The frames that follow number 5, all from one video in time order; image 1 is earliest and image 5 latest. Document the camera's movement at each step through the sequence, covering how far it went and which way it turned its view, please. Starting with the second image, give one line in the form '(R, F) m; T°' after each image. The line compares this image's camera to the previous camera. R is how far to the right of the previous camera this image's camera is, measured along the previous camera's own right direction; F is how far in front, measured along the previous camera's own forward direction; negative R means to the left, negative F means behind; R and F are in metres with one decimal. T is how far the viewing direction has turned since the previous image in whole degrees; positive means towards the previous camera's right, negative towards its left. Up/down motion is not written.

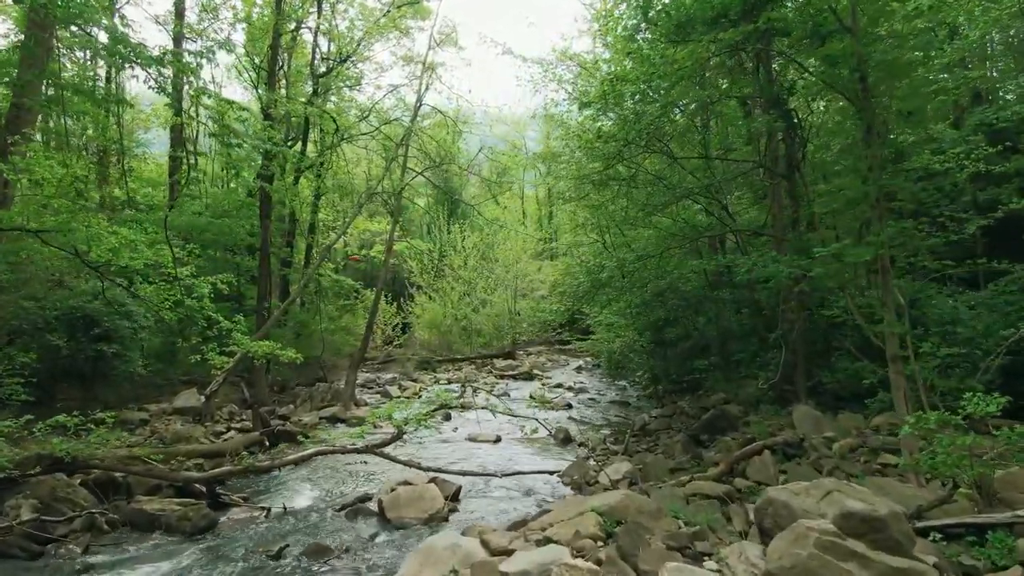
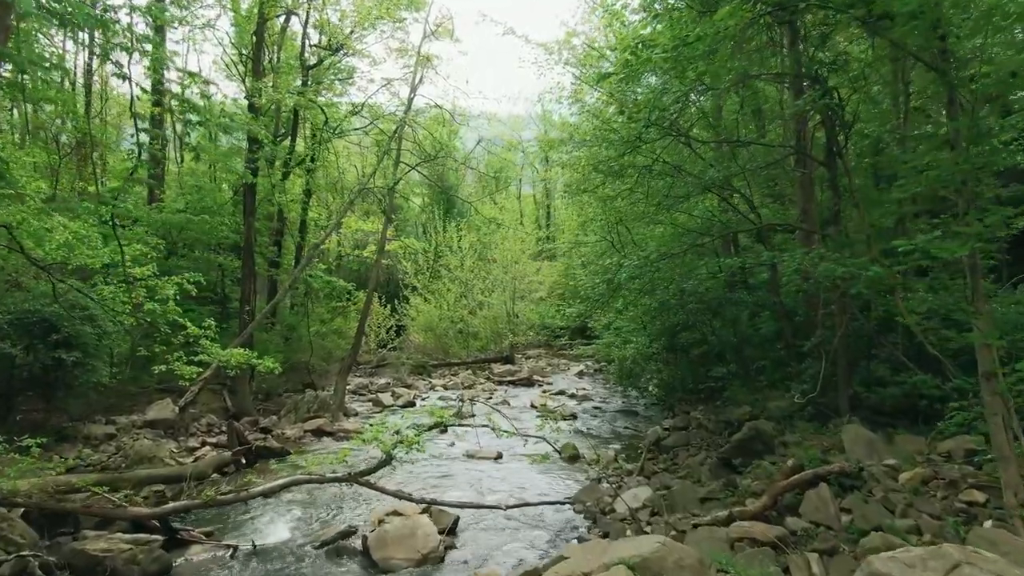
(-0.1, +1.1) m; 0°
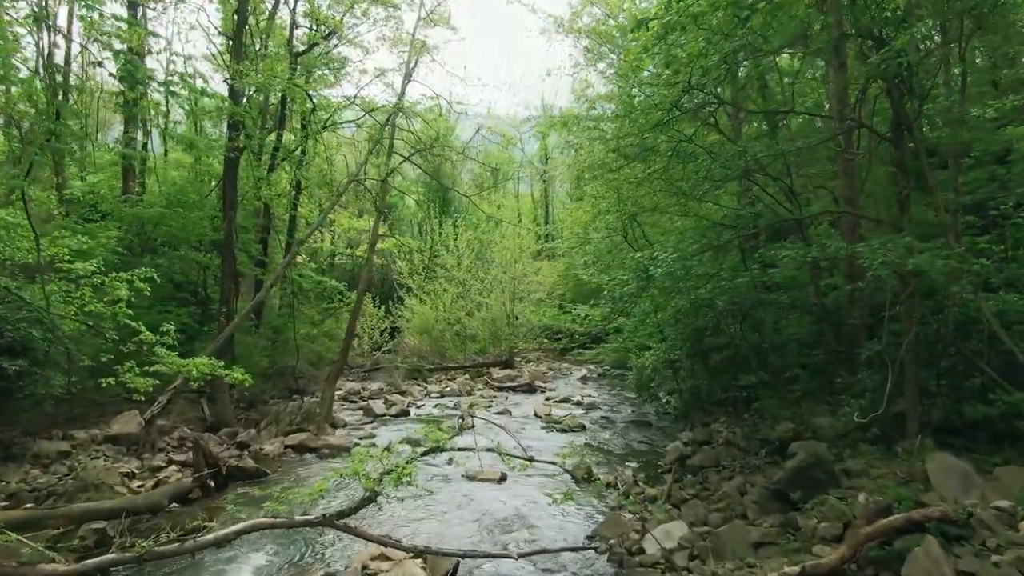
(-0.1, +1.3) m; 0°
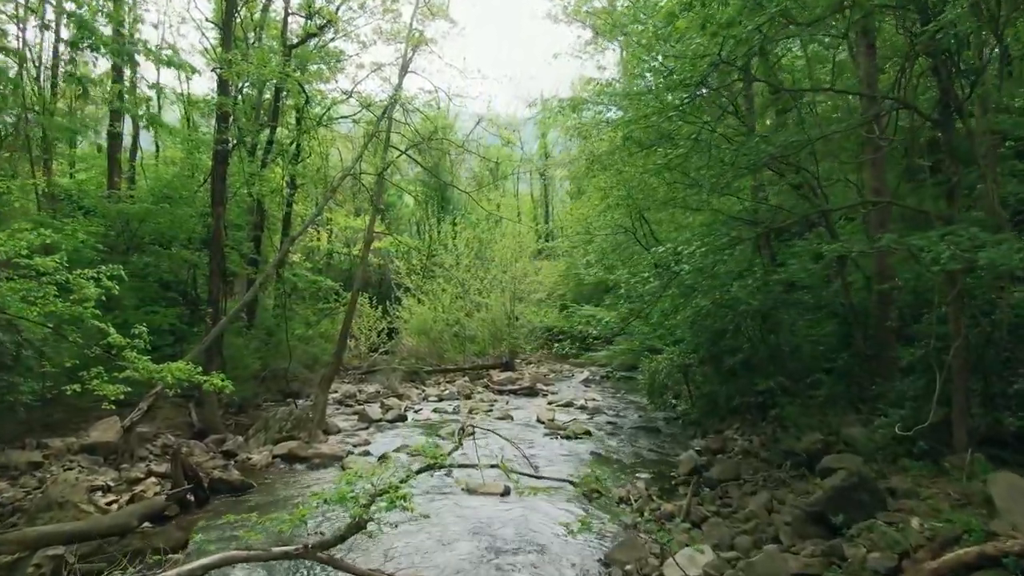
(-0.1, +0.7) m; 0°
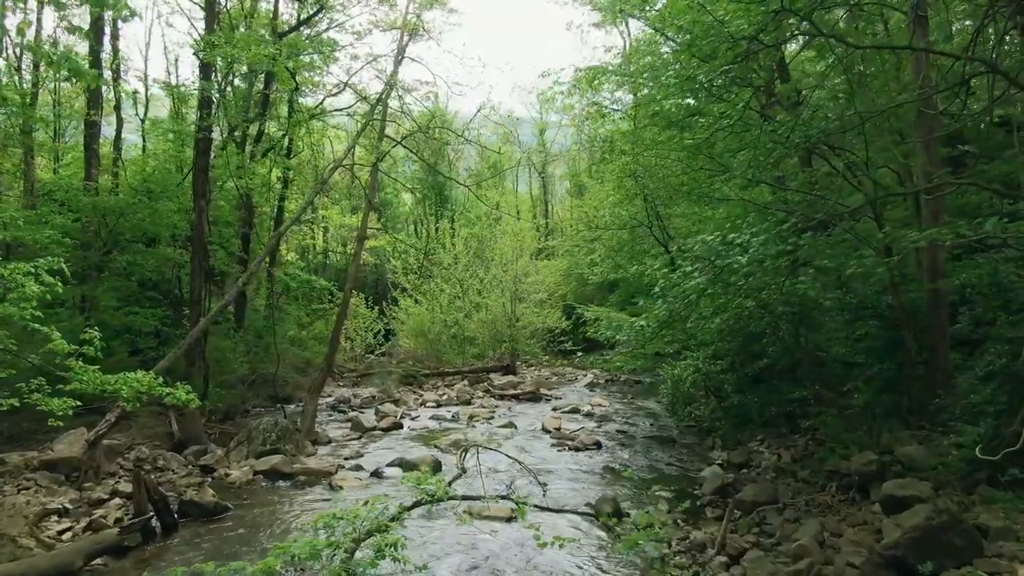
(-0.1, +1.0) m; 0°
